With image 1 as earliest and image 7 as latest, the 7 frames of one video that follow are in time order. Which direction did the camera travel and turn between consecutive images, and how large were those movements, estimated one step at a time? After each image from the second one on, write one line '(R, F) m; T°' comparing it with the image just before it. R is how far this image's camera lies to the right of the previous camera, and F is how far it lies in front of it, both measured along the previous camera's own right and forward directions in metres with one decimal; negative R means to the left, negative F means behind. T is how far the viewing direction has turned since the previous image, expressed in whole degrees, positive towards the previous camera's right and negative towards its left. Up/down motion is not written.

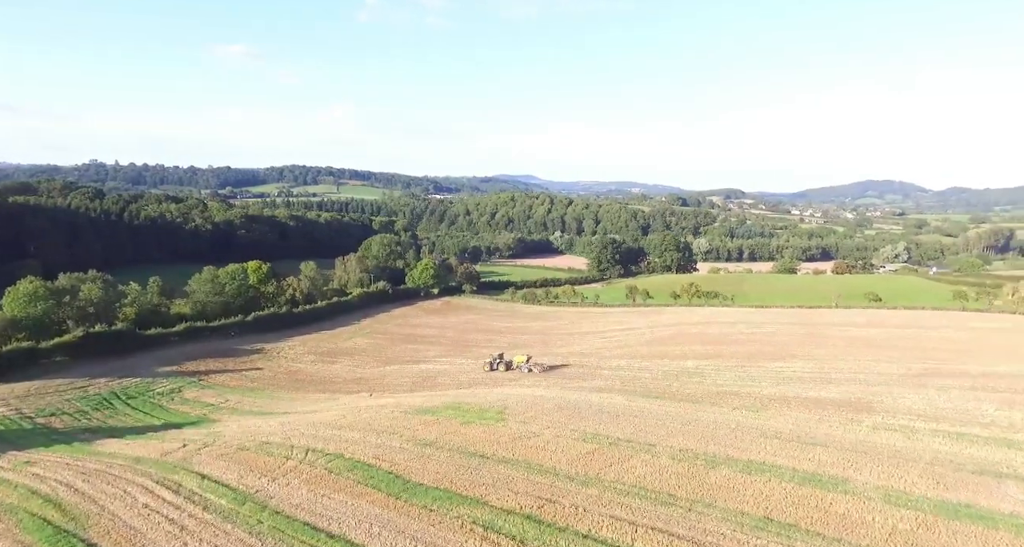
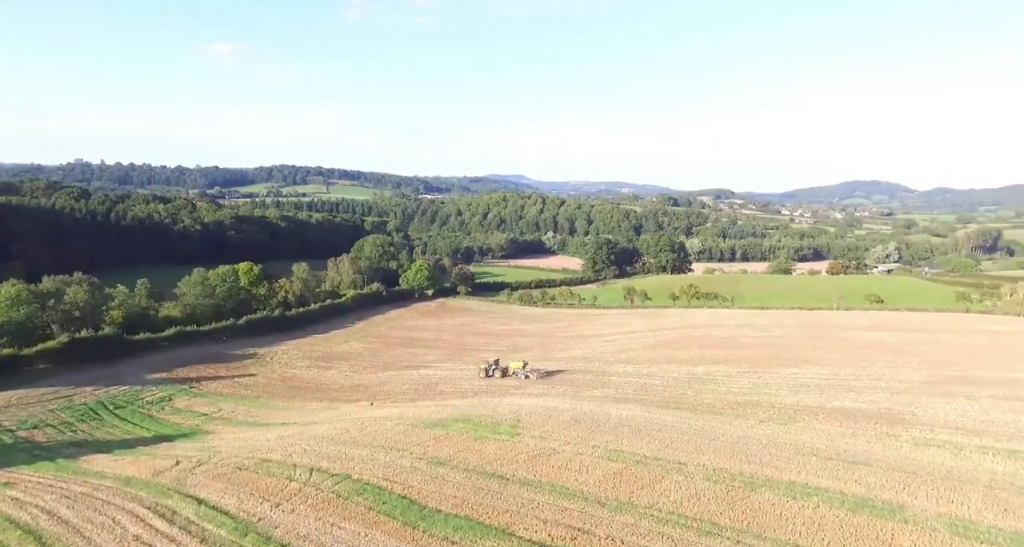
(-0.7, +1.1) m; +1°
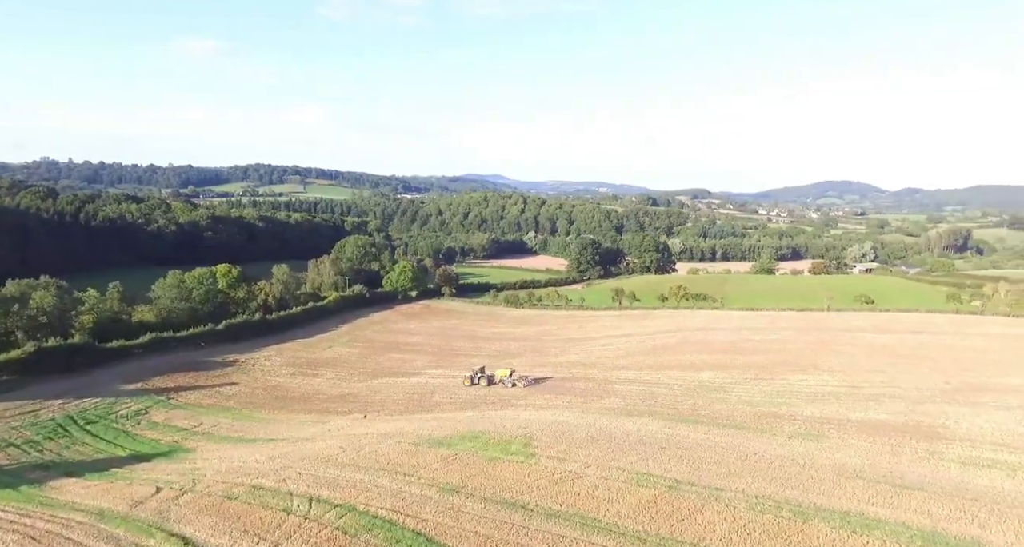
(-0.9, +1.4) m; +2°
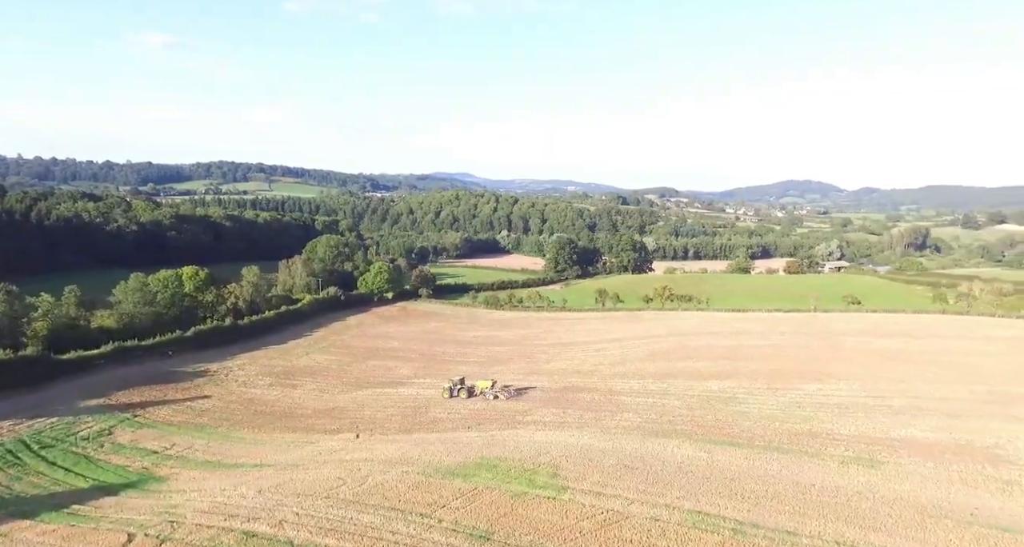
(-1.3, +2.0) m; +3°
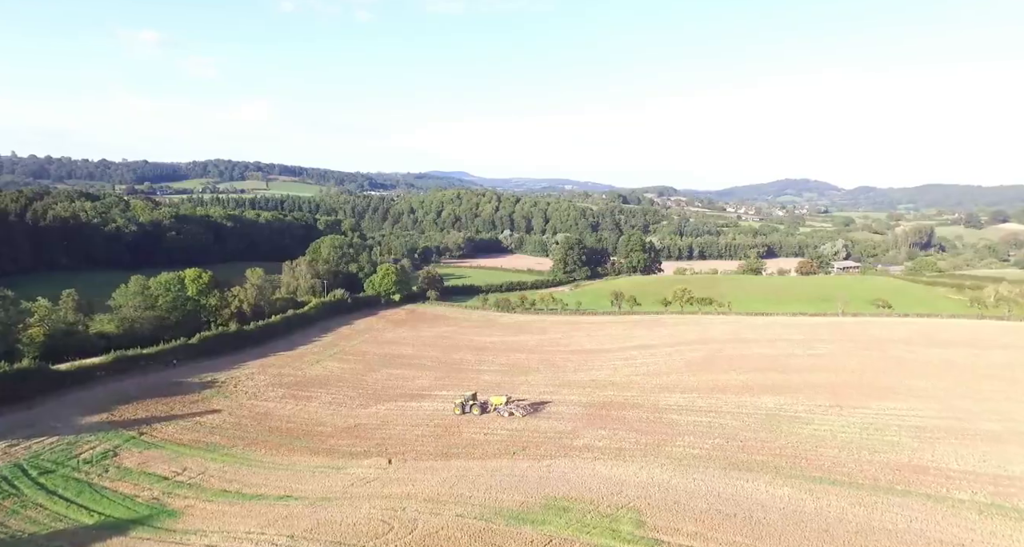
(-1.6, +2.3) m; 0°
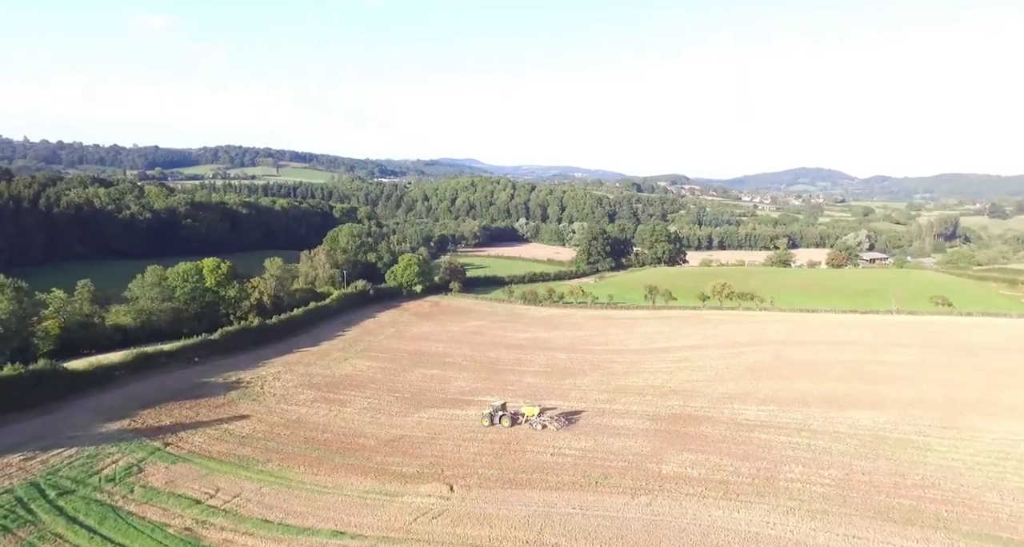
(-2.1, +2.8) m; -1°
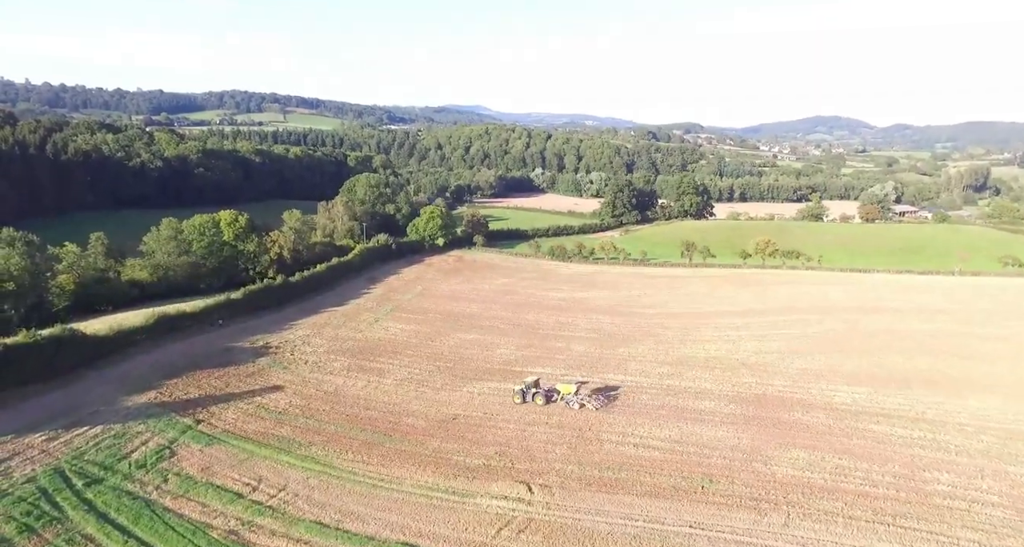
(-2.1, +3.0) m; -1°
